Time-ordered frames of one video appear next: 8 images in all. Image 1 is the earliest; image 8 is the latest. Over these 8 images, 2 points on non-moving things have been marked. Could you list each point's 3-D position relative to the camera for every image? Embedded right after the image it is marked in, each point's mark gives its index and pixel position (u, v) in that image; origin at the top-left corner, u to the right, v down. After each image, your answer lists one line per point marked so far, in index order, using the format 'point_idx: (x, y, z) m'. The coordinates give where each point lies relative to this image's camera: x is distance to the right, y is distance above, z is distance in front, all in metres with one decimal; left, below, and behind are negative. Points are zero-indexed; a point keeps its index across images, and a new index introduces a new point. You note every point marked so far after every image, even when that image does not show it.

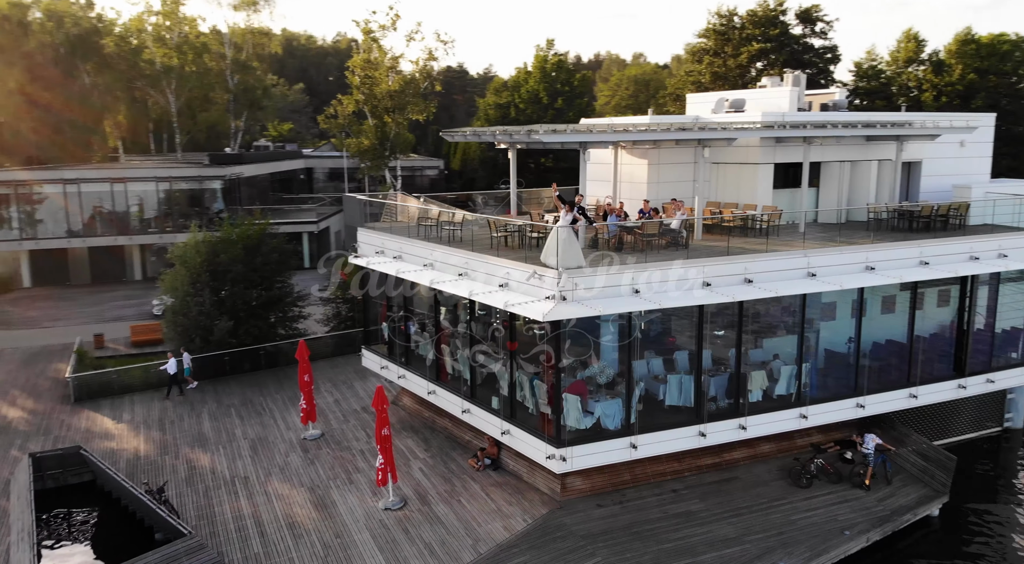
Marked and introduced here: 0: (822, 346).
0: (+6.5, -1.3, +14.0) m
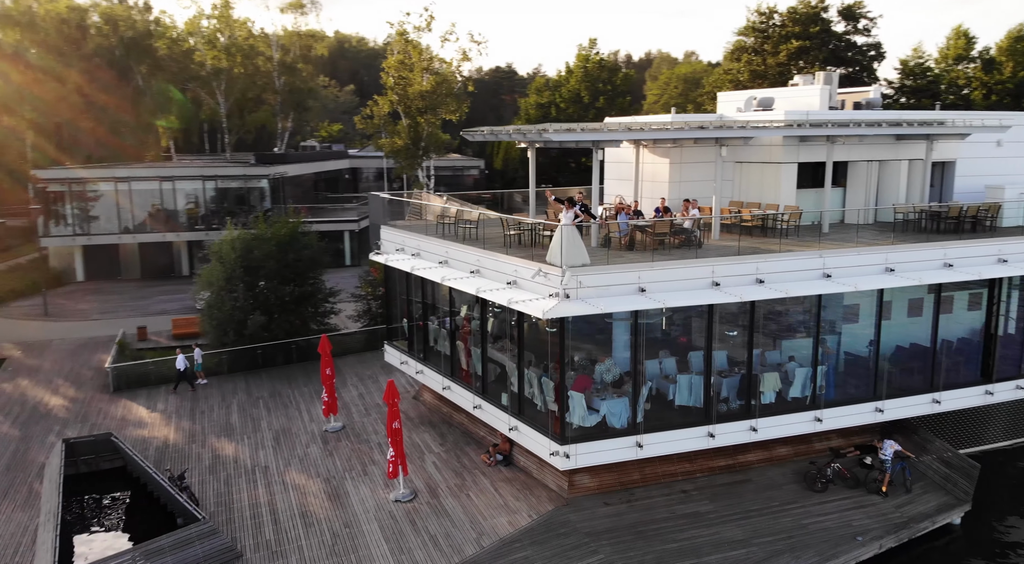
0: (+6.7, -1.4, +13.7) m
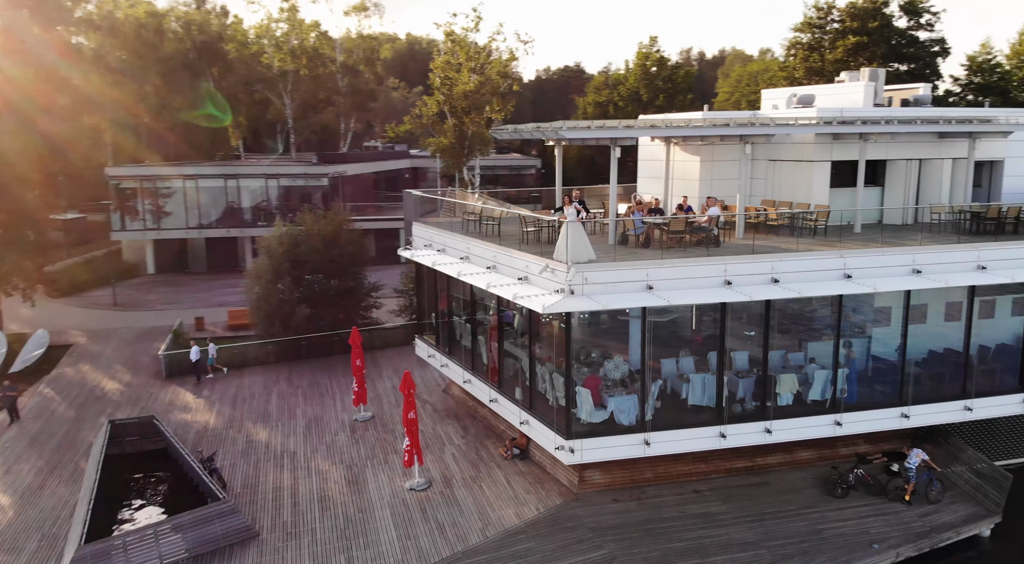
0: (+6.9, -1.4, +13.3) m
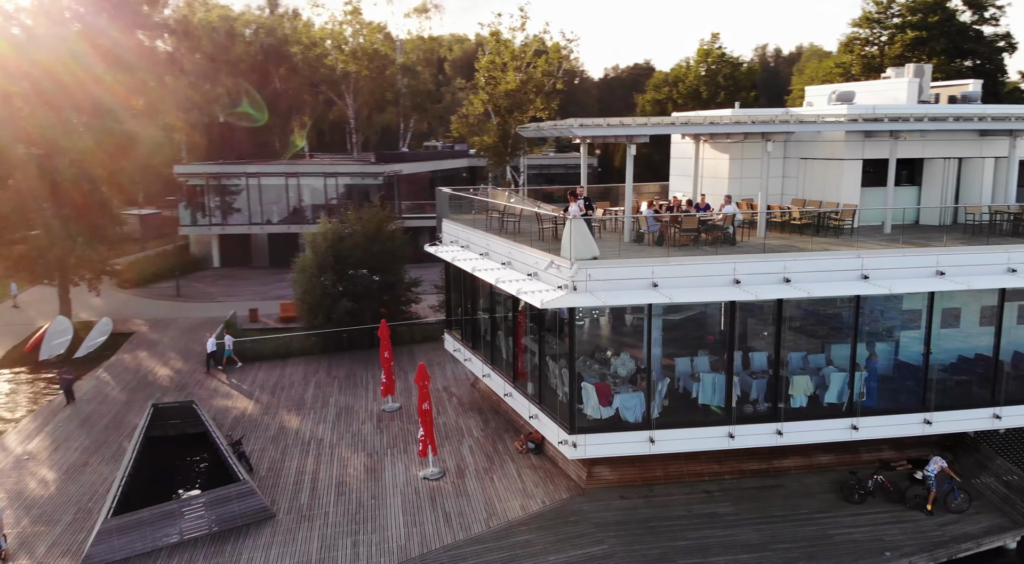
0: (+7.1, -1.4, +13.0) m
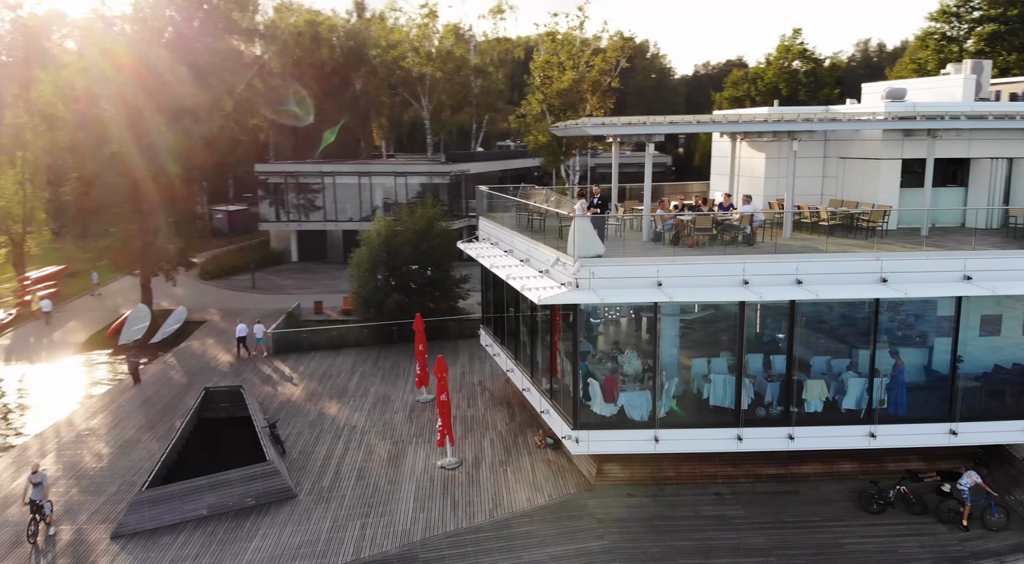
0: (+7.3, -1.5, +12.5) m
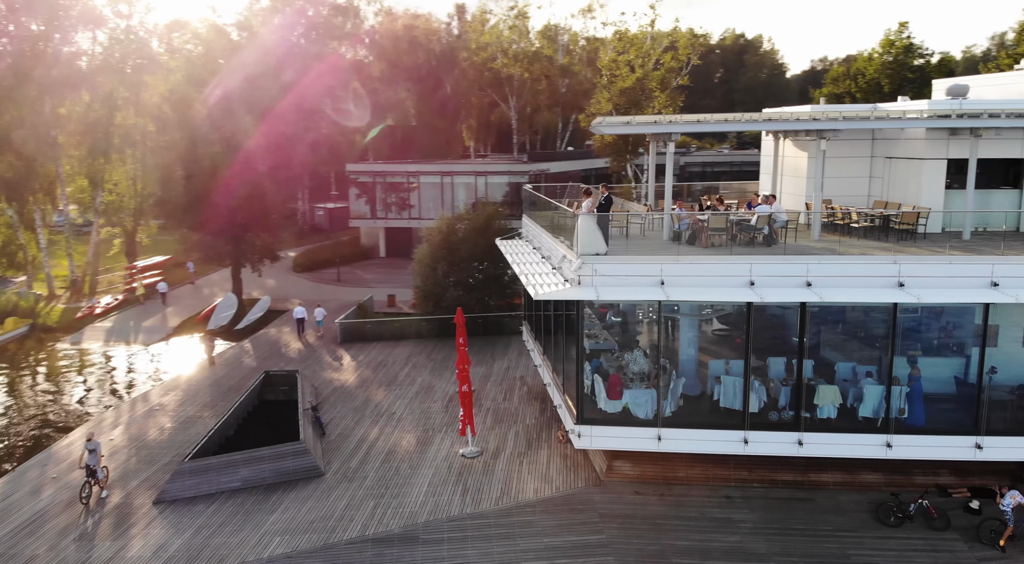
0: (+7.4, -1.6, +12.0) m
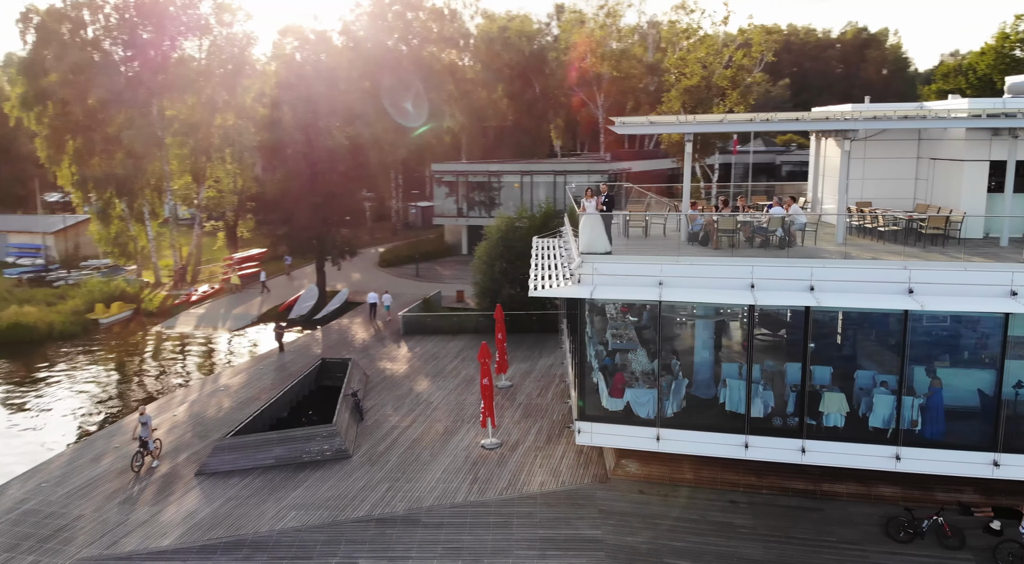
0: (+7.4, -1.7, +11.5) m
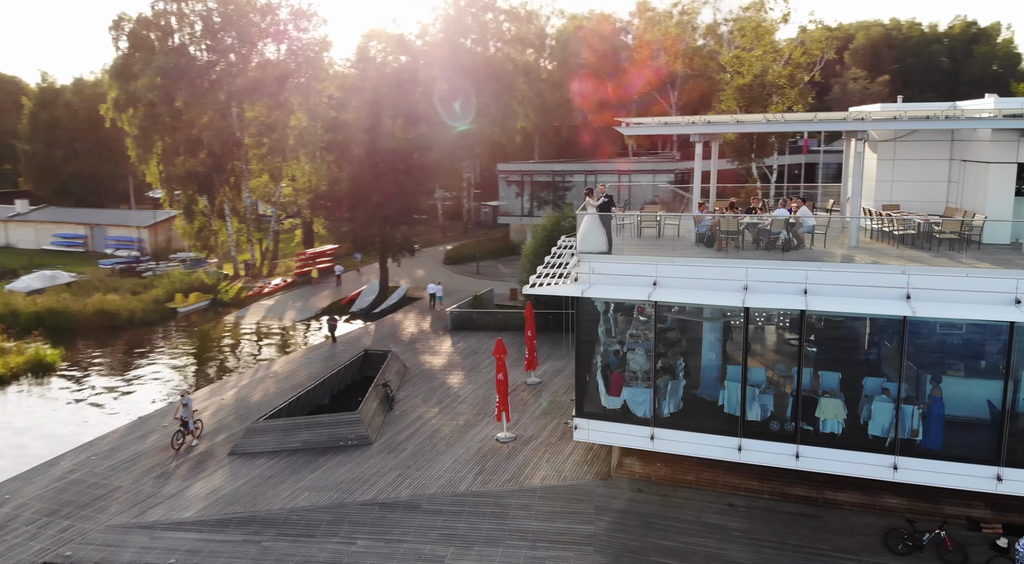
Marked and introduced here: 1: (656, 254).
0: (+7.2, -1.8, +11.2) m
1: (+2.8, +0.5, +12.7) m
